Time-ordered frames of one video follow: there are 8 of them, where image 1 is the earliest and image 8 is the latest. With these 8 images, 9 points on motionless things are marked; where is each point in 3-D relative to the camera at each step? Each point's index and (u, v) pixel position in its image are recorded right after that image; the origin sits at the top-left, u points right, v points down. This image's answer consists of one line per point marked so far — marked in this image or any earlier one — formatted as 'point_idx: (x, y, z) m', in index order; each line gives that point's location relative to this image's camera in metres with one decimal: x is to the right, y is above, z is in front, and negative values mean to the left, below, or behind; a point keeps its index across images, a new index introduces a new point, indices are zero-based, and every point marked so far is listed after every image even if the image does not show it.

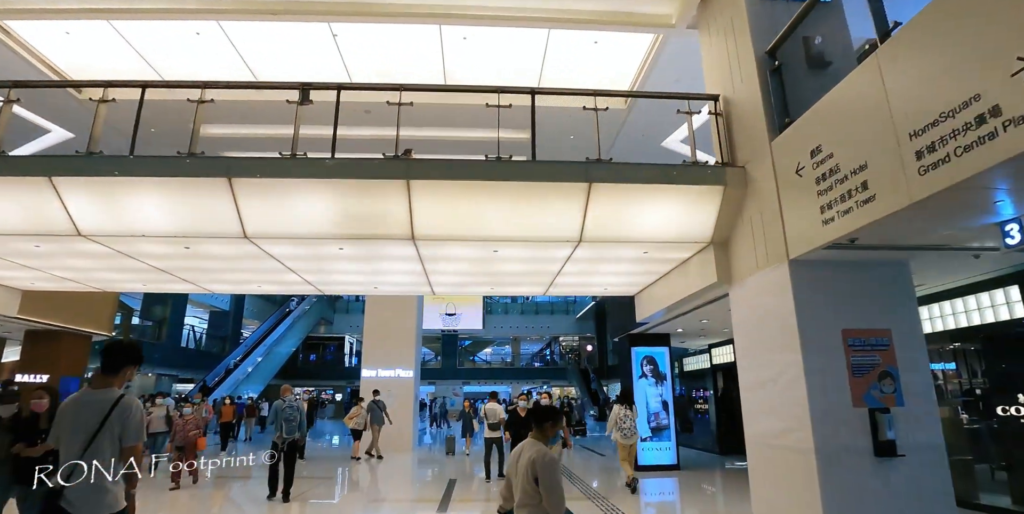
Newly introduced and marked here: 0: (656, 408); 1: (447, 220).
0: (+2.8, -2.9, +10.0) m
1: (-0.7, +0.4, +5.6) m
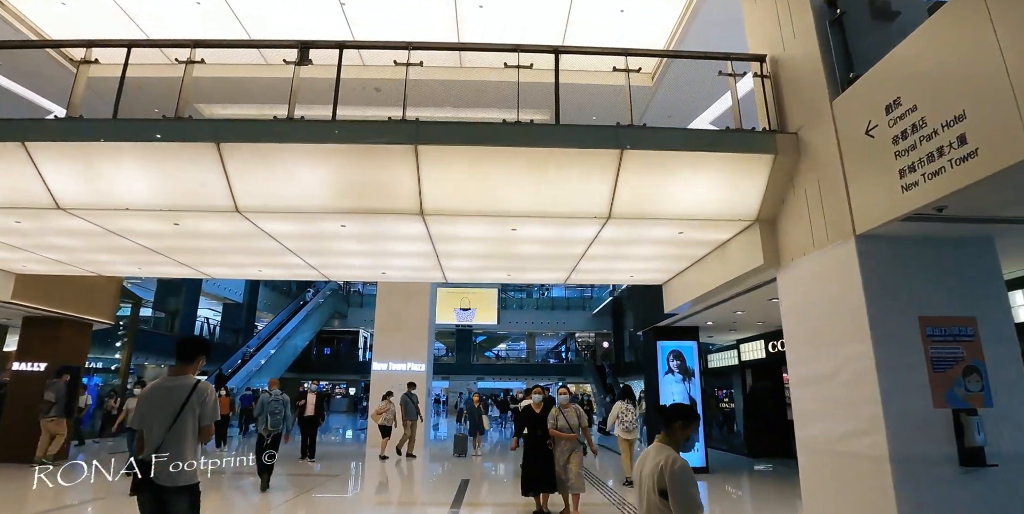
0: (+3.1, -2.7, +9.3) m
1: (-0.5, +0.6, +5.0) m
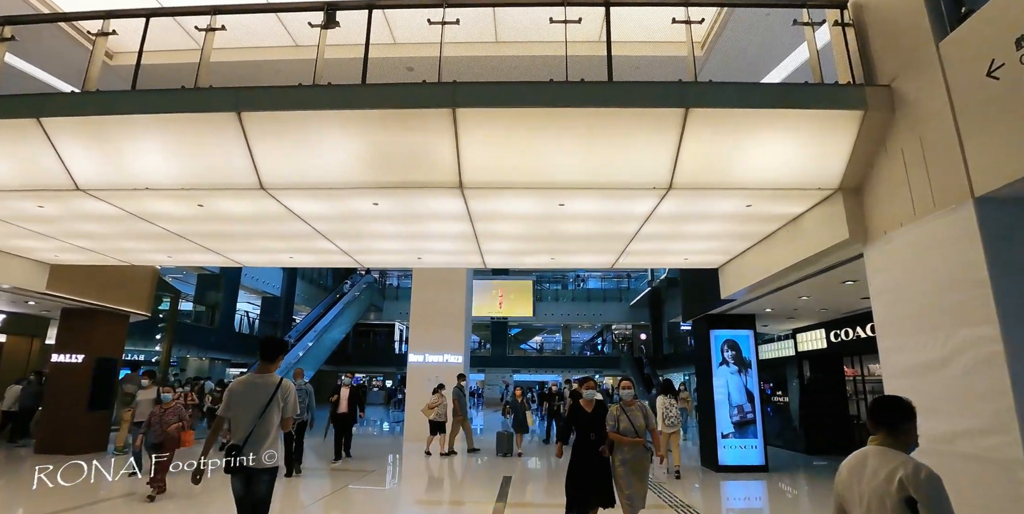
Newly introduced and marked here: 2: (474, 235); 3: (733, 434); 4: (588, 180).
0: (+3.8, -2.4, +8.6) m
1: (-0.1, +0.8, +4.5) m
2: (-0.4, +0.3, +5.9) m
3: (+3.6, -2.9, +8.3) m
4: (+0.7, +0.7, +4.6) m
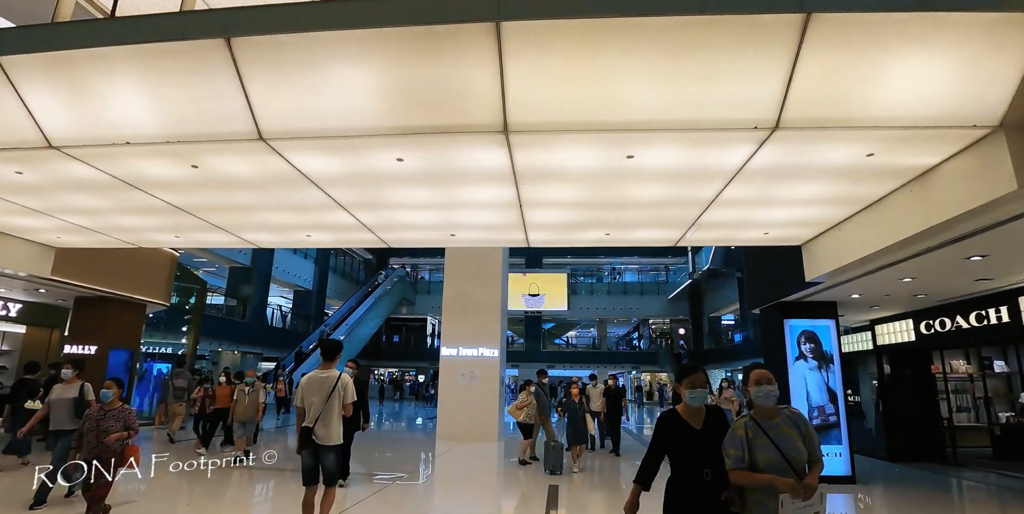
0: (+4.5, -2.1, +7.4) m
1: (+0.3, +1.1, +3.5) m
2: (0.0, +0.5, +5.0) m
3: (+4.2, -2.6, +7.2) m
4: (+1.1, +1.0, +3.6) m
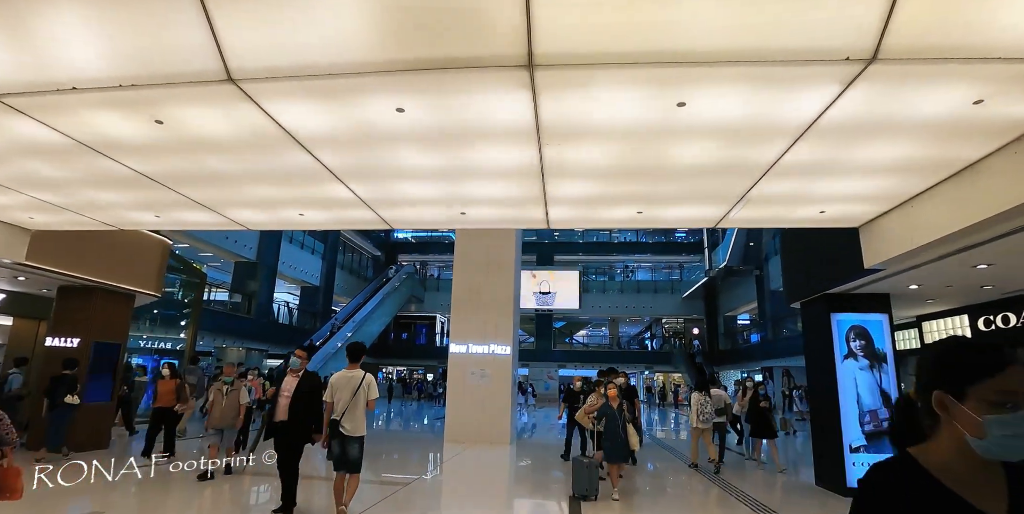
0: (+4.7, -1.9, +6.6) m
1: (+0.4, +1.3, +2.8) m
2: (+0.2, +0.7, +4.2) m
3: (+4.4, -2.4, +6.4) m
4: (+1.3, +1.1, +2.9) m
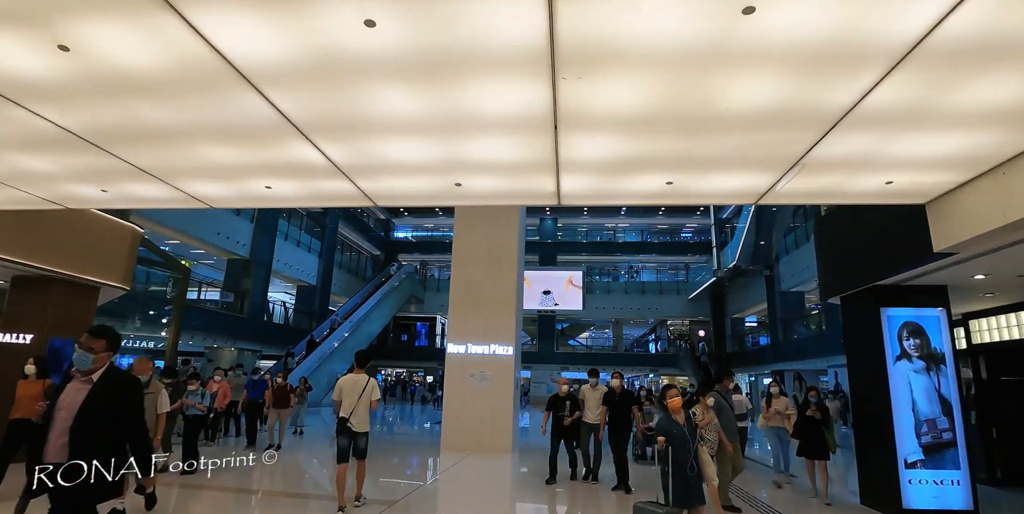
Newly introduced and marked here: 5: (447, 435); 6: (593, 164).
0: (+4.7, -1.7, +5.8) m
1: (+0.5, +1.5, +1.9) m
2: (+0.2, +0.9, +3.4) m
3: (+4.5, -2.2, +5.5) m
4: (+1.3, +1.3, +2.0) m
5: (-1.4, -3.7, +10.5) m
6: (+0.7, +0.7, +4.0) m
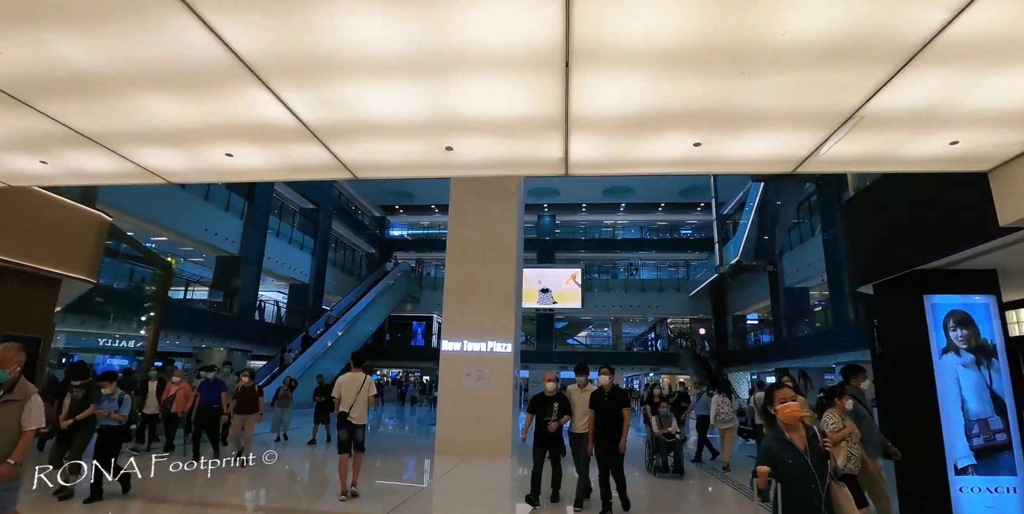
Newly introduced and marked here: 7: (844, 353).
0: (+4.7, -1.5, +5.2) m
1: (+0.5, +1.6, +1.3) m
2: (+0.3, +1.1, +2.8) m
3: (+4.5, -2.0, +4.9) m
4: (+1.3, +1.5, +1.4) m
5: (-1.4, -3.5, +9.9) m
6: (+0.7, +0.9, +3.4) m
7: (+10.8, -3.1, +16.6) m
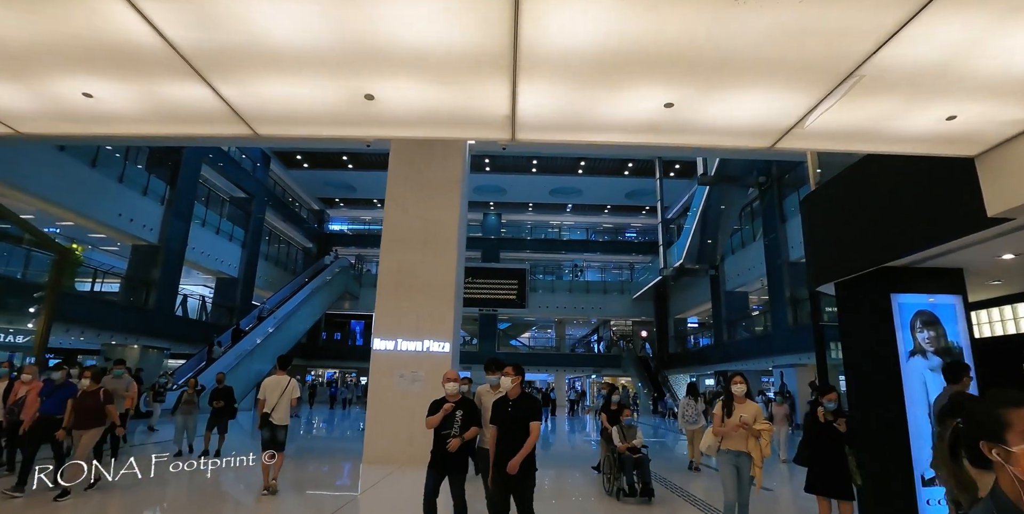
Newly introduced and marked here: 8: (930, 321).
0: (+4.1, -1.5, +4.9) m
1: (+0.4, +1.8, +0.6) m
2: (0.0, +1.2, +2.1) m
3: (+3.9, -2.0, +4.6) m
4: (+1.2, +1.6, +0.8) m
5: (-2.5, -3.3, +9.0) m
6: (+0.3, +1.0, +2.7) m
7: (+8.9, -3.3, +16.9) m
8: (+4.1, -0.7, +5.0) m
